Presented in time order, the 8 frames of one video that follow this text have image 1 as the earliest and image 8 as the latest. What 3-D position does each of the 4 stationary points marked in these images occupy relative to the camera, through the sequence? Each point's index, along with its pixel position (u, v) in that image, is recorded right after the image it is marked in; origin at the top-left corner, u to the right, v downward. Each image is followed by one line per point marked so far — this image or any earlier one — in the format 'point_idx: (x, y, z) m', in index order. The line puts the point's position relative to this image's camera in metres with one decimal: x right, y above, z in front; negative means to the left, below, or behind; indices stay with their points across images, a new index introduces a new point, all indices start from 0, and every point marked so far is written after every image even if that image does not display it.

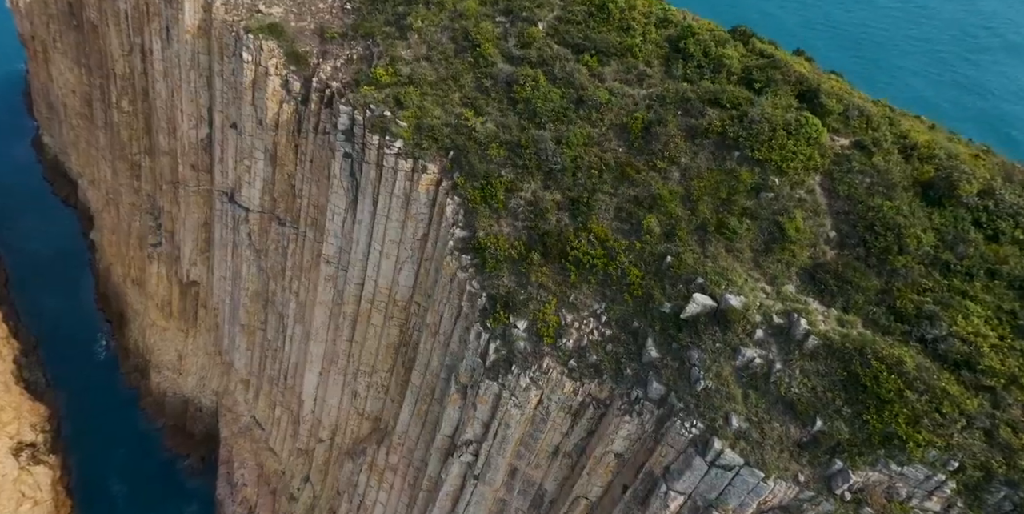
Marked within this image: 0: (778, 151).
0: (+6.4, +2.5, +15.7) m
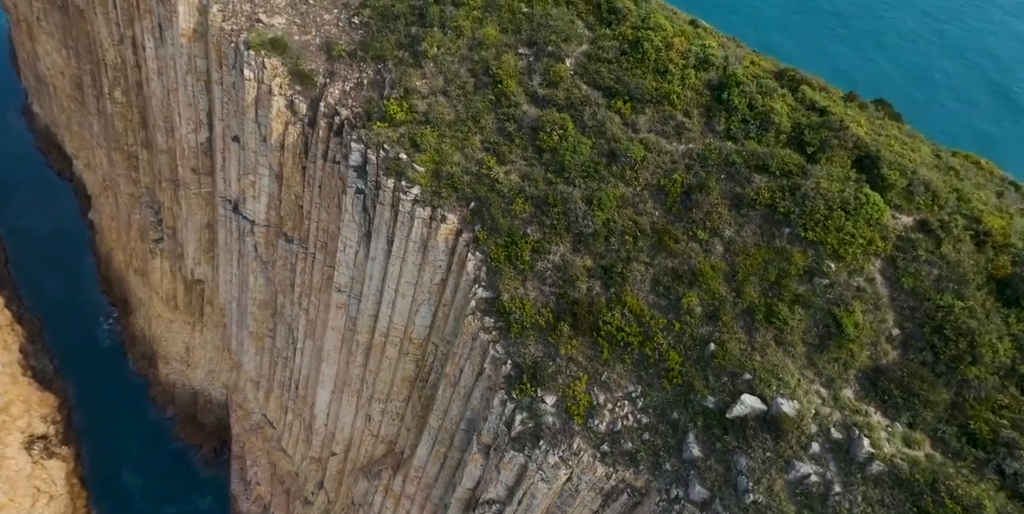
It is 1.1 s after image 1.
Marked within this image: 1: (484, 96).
0: (+7.1, +0.5, +14.4) m
1: (-0.8, +4.9, +19.9) m
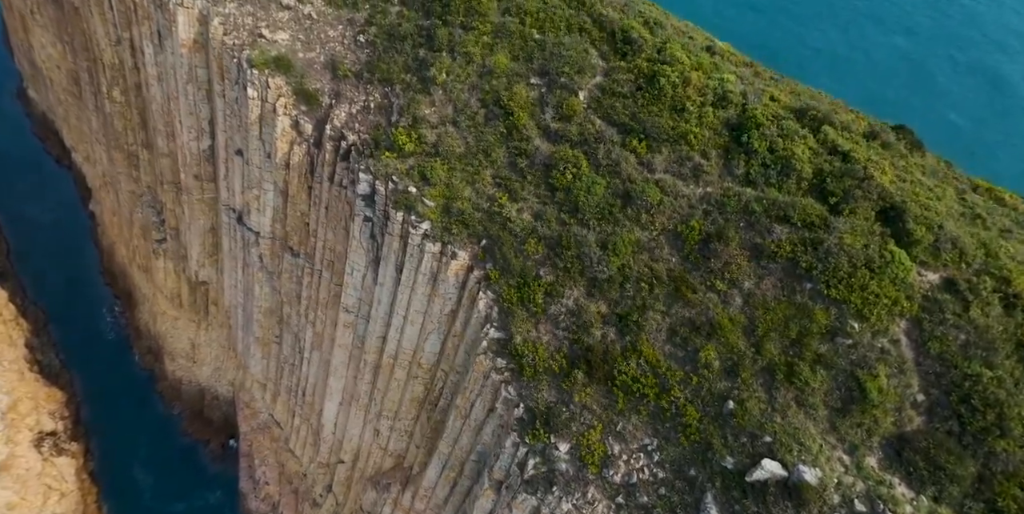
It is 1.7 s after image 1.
0: (+7.5, -0.7, +14.0) m
1: (-0.5, +3.8, +19.4) m
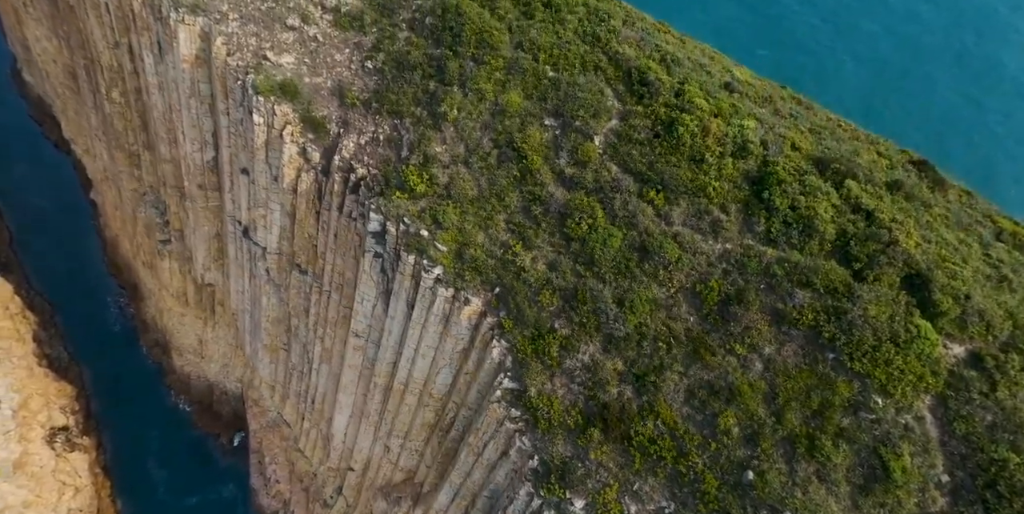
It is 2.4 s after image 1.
0: (+7.8, -2.3, +13.8) m
1: (-0.1, +2.5, +19.0) m
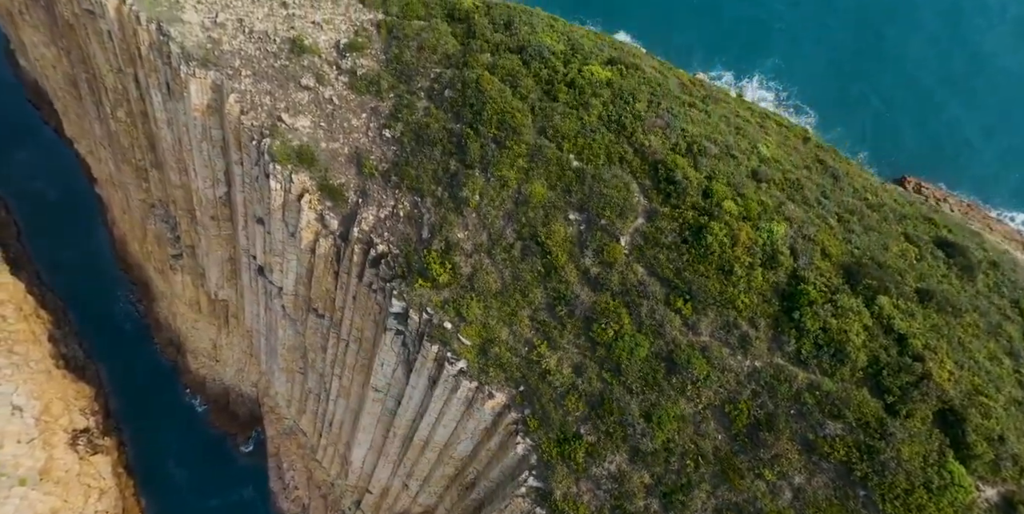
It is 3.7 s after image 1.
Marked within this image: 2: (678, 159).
0: (+8.5, -5.3, +13.8) m
1: (+0.6, -0.3, +18.8) m
2: (+4.7, +2.8, +18.6) m
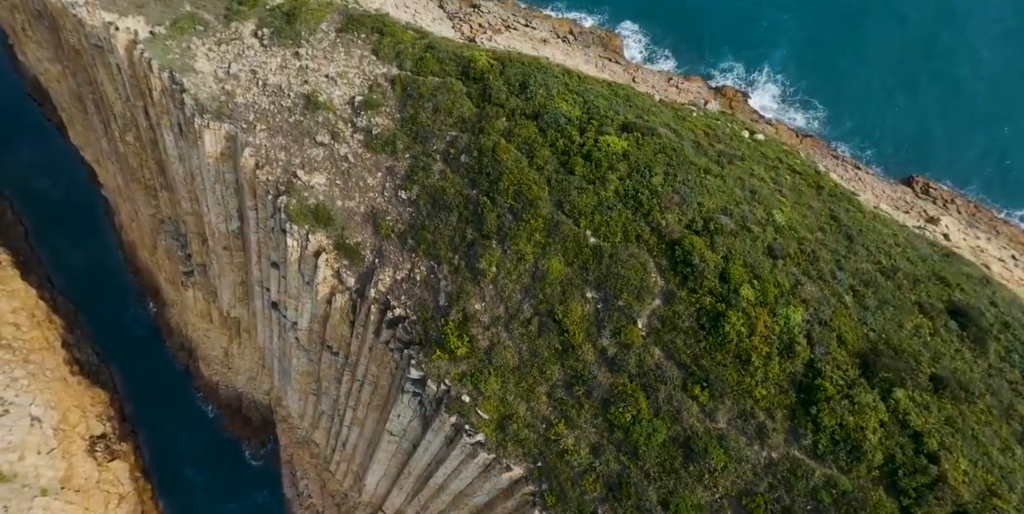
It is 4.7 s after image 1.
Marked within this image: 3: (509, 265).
0: (+9.0, -7.7, +14.1) m
1: (+1.1, -2.5, +19.0) m
2: (+5.3, +0.5, +18.7) m
3: (-0.1, -0.3, +19.9) m
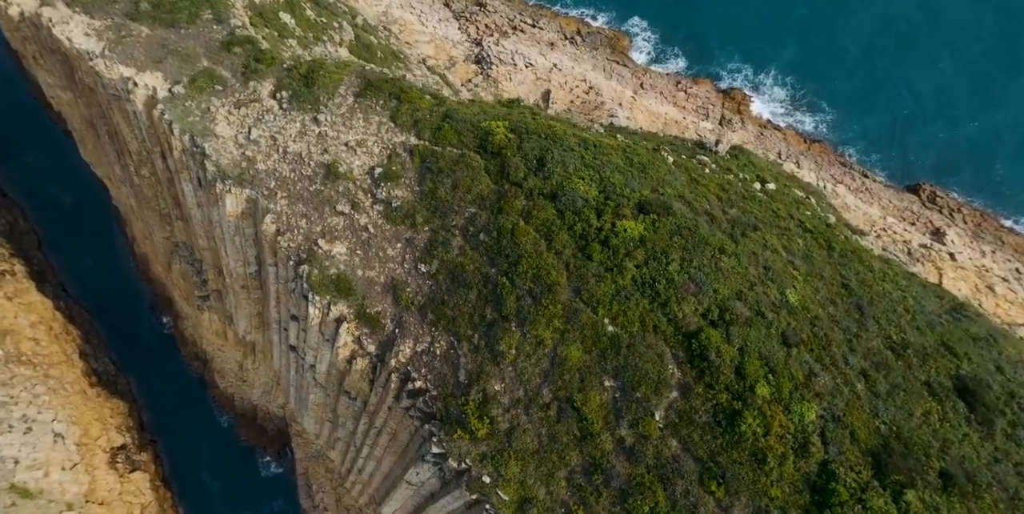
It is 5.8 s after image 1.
0: (+9.6, -10.5, +14.8) m
1: (+1.7, -5.2, +19.6) m
2: (+5.9, -2.2, +19.2) m
3: (+0.5, -2.9, +20.4) m
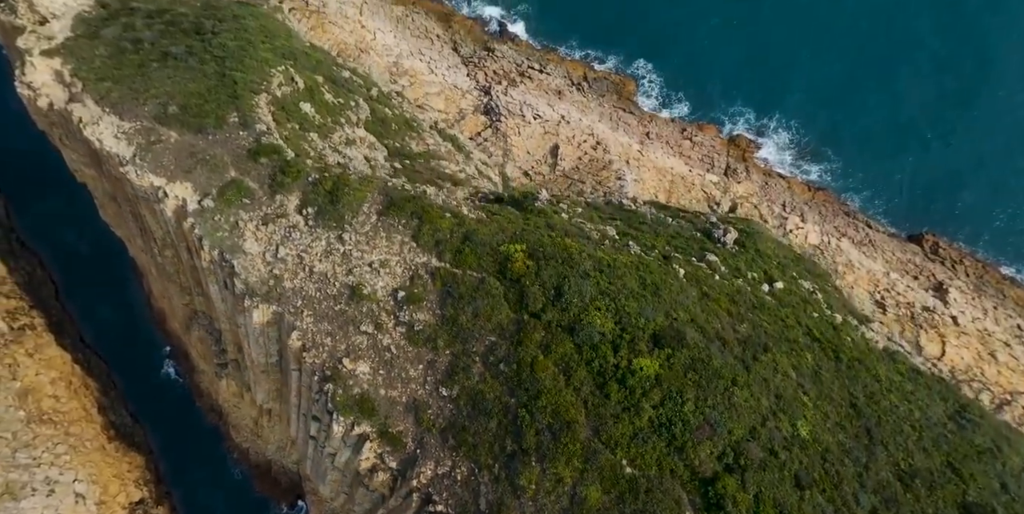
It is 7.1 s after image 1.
0: (+10.3, -14.9, +15.3) m
1: (+2.4, -9.7, +20.3) m
2: (+6.5, -6.6, +19.9) m
3: (+1.2, -7.5, +21.2) m
